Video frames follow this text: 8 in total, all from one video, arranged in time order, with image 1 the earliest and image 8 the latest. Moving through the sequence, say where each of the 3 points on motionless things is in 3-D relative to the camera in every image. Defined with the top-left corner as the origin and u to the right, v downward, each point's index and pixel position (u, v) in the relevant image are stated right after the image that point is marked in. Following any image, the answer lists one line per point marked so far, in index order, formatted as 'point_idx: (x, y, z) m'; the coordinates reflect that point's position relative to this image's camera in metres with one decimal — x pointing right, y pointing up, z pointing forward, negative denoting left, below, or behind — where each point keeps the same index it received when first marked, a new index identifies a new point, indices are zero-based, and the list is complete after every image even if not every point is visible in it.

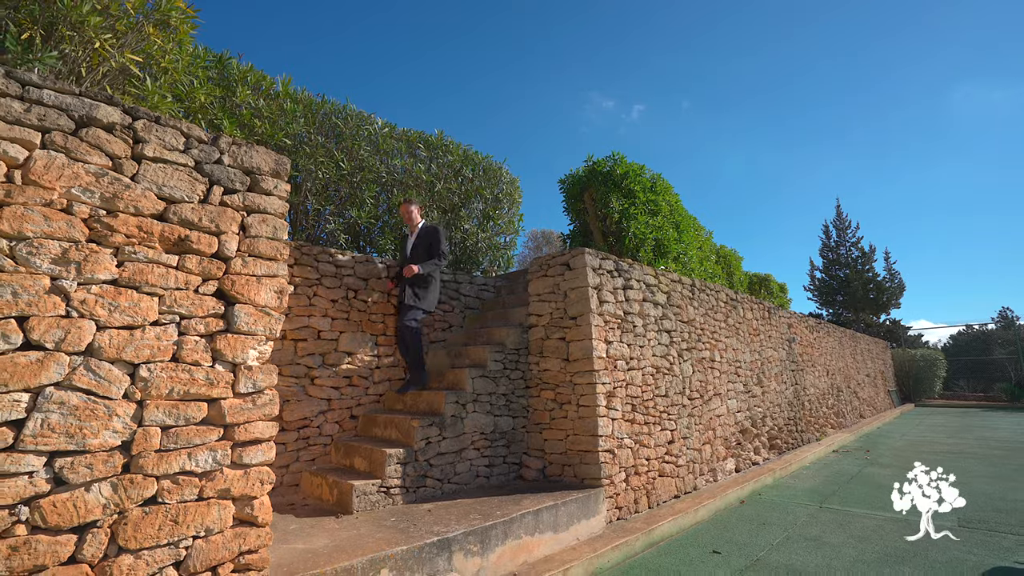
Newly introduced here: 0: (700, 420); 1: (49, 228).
0: (+2.4, -1.7, +6.5) m
1: (-2.1, +0.3, +2.3) m
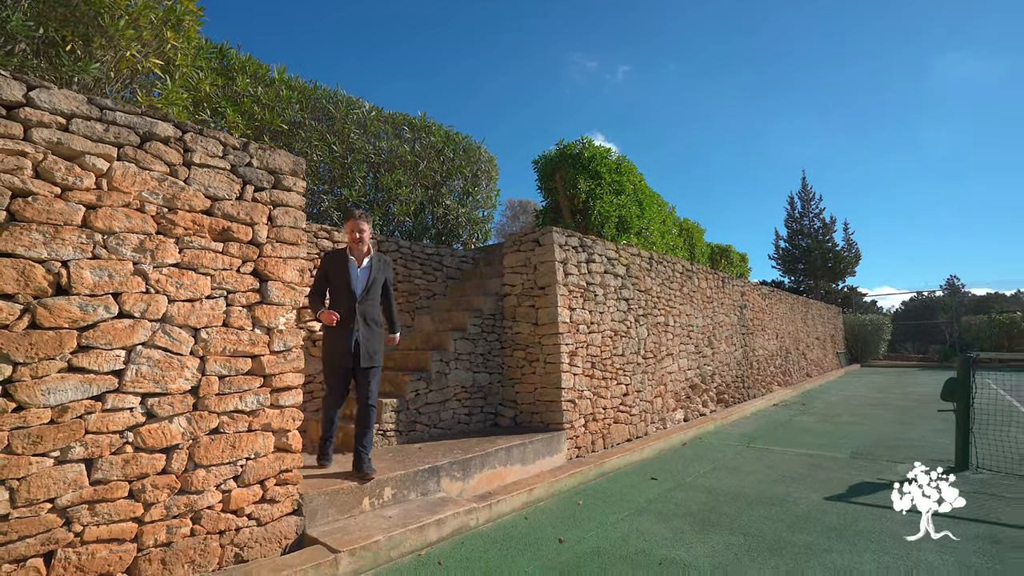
0: (+2.0, -1.3, +7.5) m
1: (-2.2, +0.4, +3.0) m
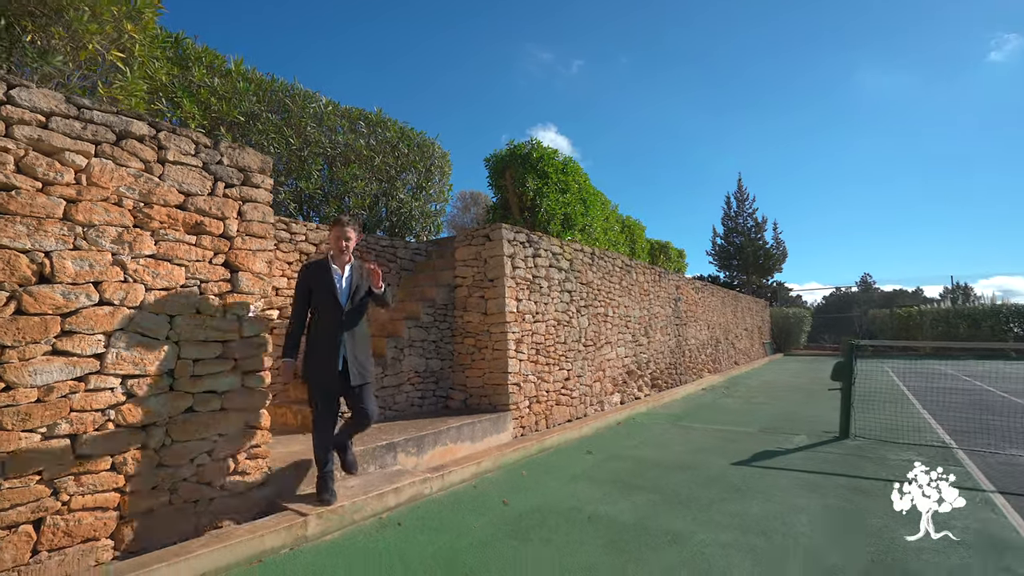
0: (+1.3, -1.2, +8.2) m
1: (-2.5, +0.4, +3.2) m
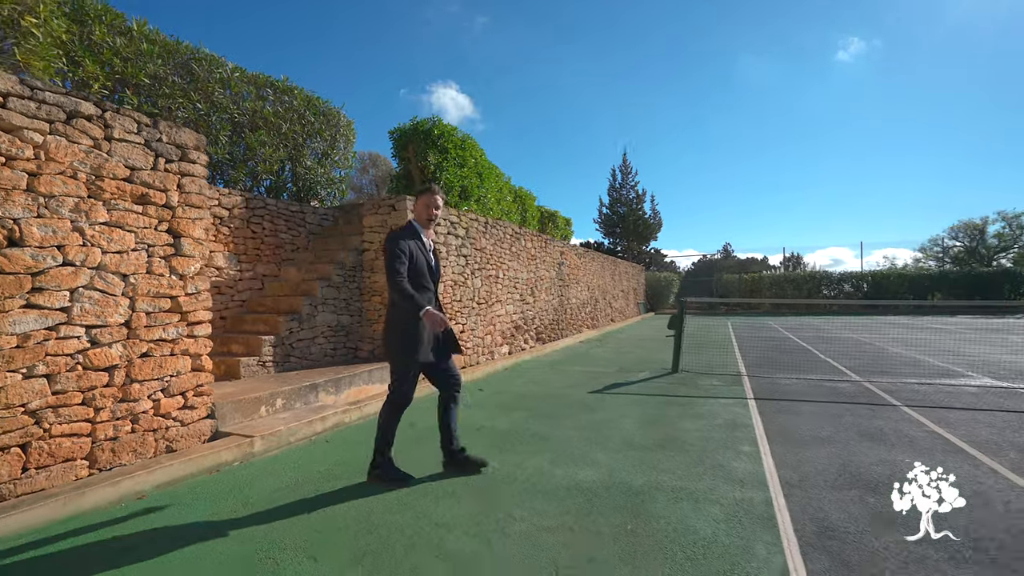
0: (-0.5, -0.5, +9.4) m
1: (-3.2, +0.7, +3.7) m
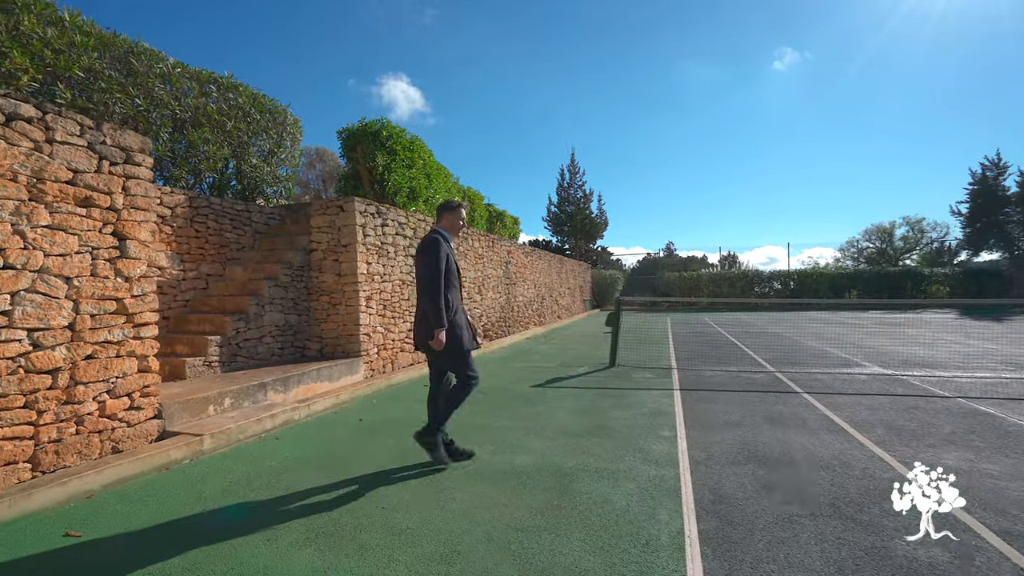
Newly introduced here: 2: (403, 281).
0: (-1.5, -0.5, +9.6) m
1: (-3.6, +0.7, +3.7) m
2: (-1.8, +0.1, +8.5) m
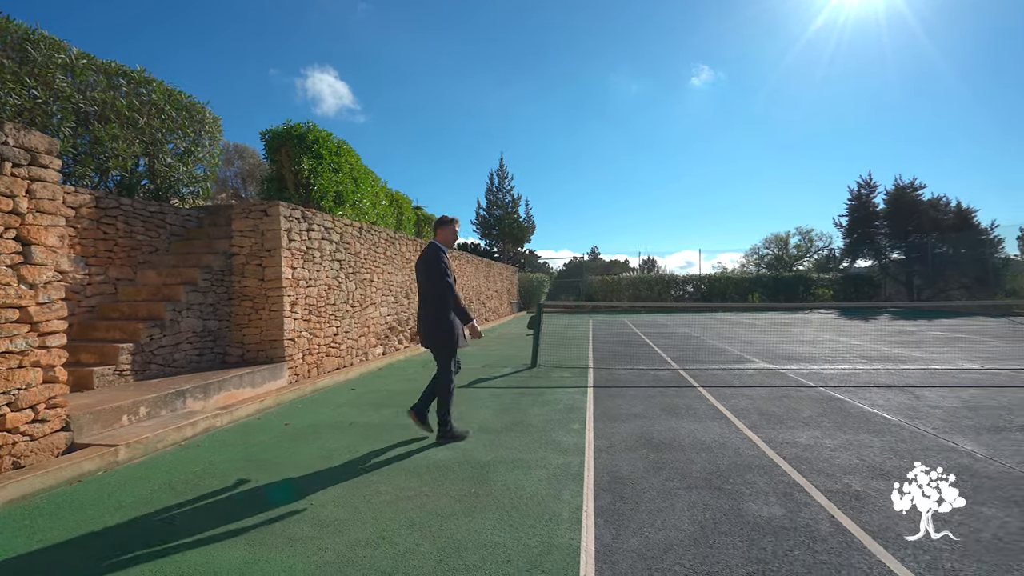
0: (-2.9, -0.6, +9.6) m
1: (-4.2, +0.6, +3.5) m
2: (-3.1, +0.1, +8.5) m
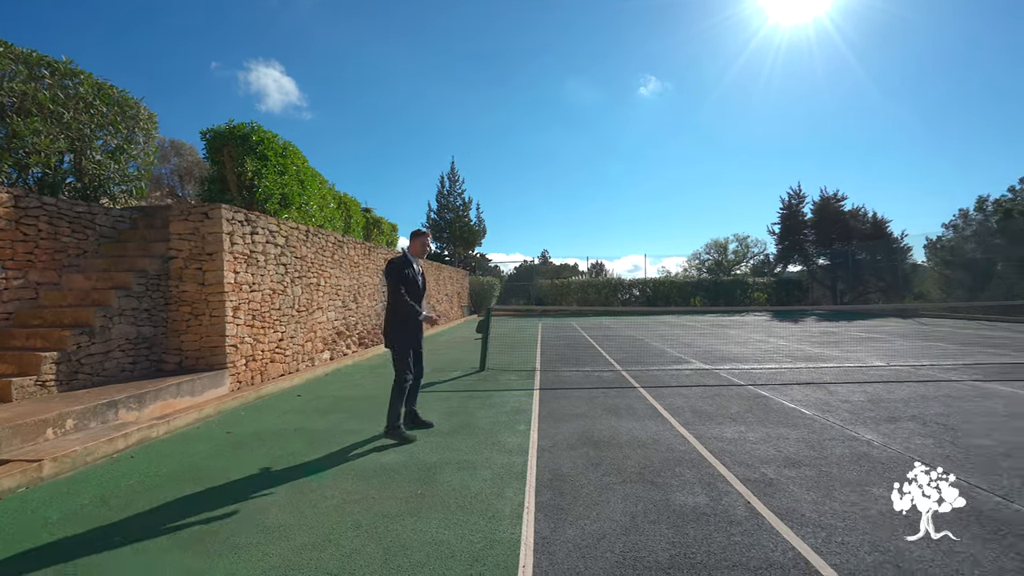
0: (-3.8, -0.7, +9.5) m
1: (-4.5, +0.6, +3.2) m
2: (-3.9, 0.0, +8.3) m
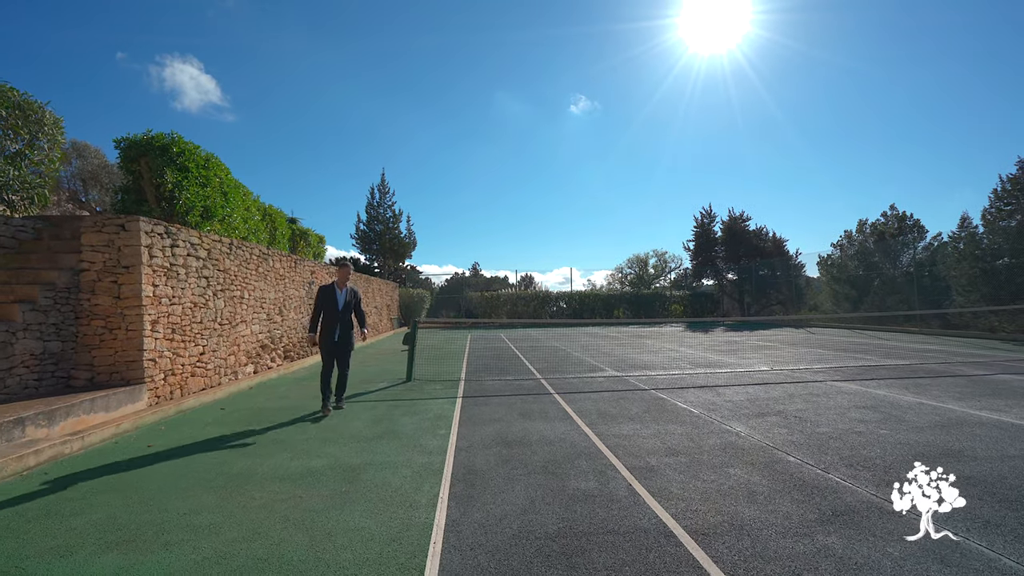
0: (-5.2, -0.9, +9.3) m
1: (-5.1, +0.5, +3.0) m
2: (-5.1, -0.2, +8.2) m
